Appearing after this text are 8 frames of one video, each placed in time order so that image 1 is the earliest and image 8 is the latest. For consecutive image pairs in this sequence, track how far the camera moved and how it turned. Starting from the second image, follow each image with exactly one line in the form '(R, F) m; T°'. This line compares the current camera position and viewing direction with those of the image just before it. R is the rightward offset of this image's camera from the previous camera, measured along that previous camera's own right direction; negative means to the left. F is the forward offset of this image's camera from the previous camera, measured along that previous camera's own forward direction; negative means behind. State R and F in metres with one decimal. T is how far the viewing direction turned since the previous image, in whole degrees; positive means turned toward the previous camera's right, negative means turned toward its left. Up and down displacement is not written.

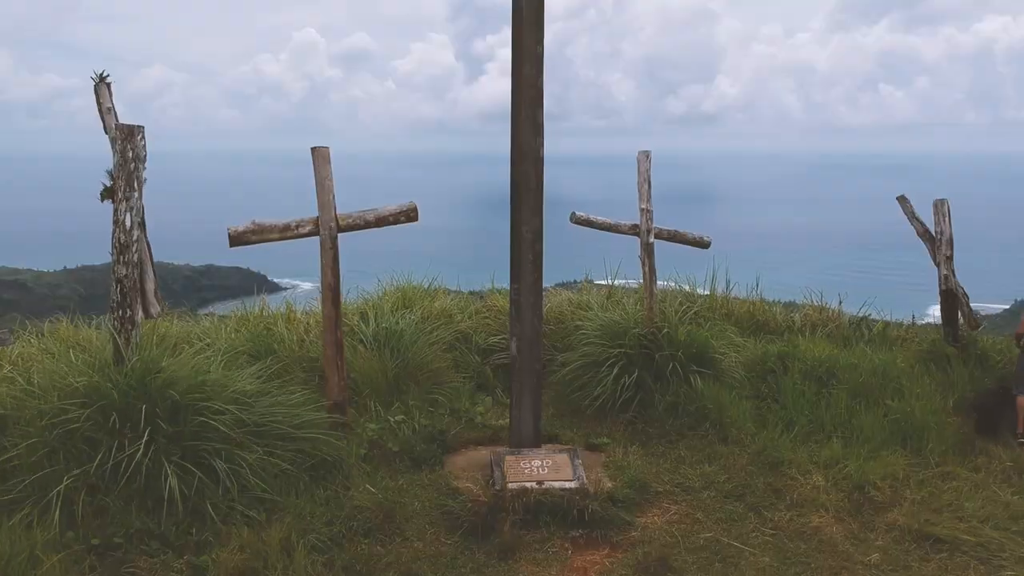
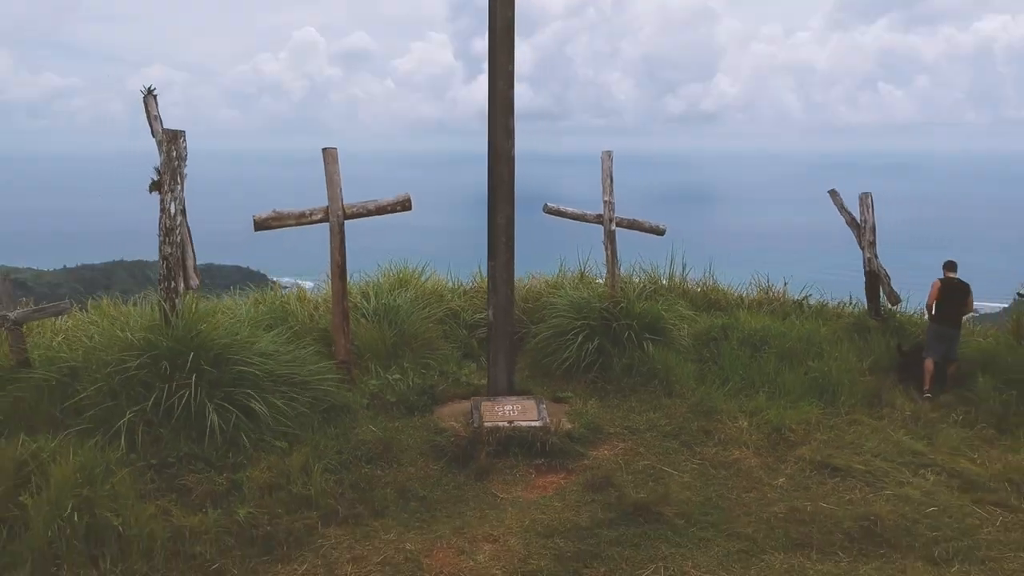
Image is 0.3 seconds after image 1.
(+0.1, -0.5) m; 0°
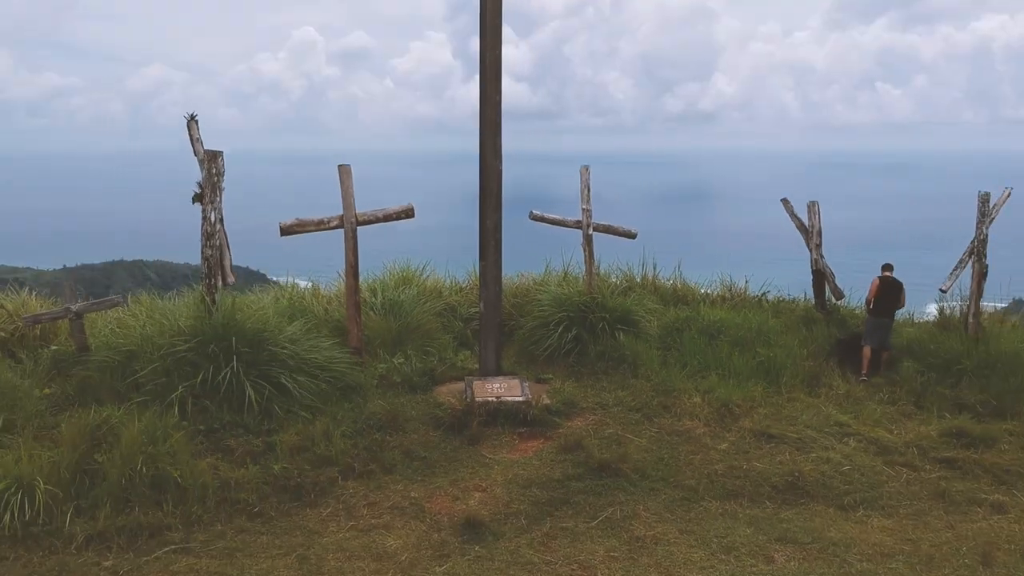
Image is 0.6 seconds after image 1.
(0.0, -0.6) m; 0°
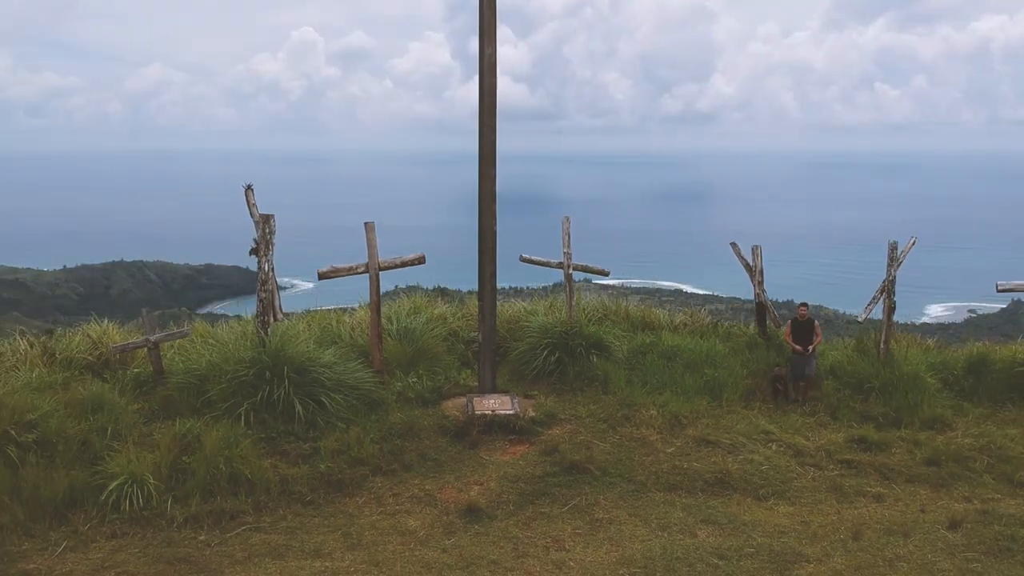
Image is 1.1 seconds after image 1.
(0.0, -0.9) m; 0°
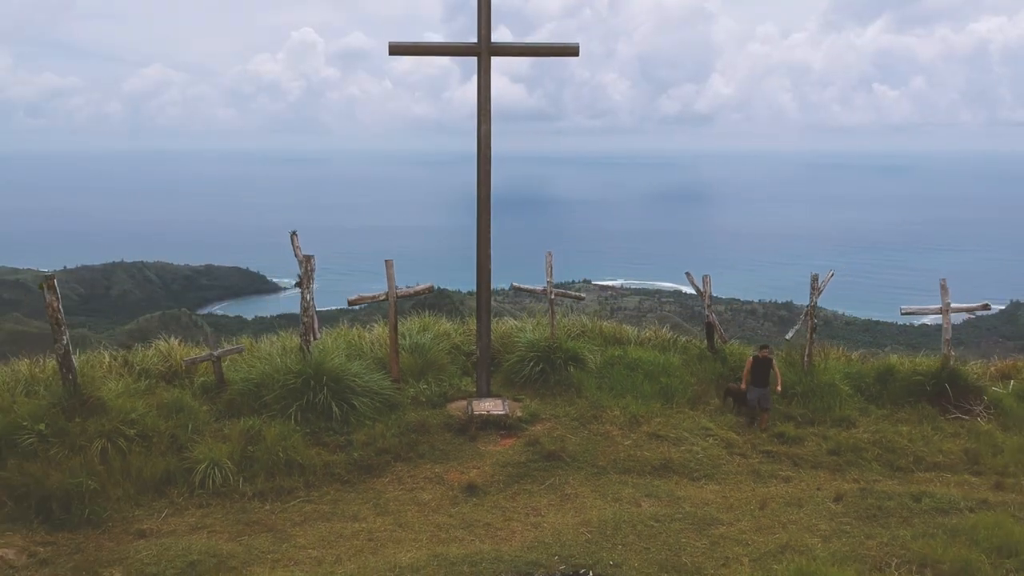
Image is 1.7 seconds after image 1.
(0.0, -1.2) m; 0°
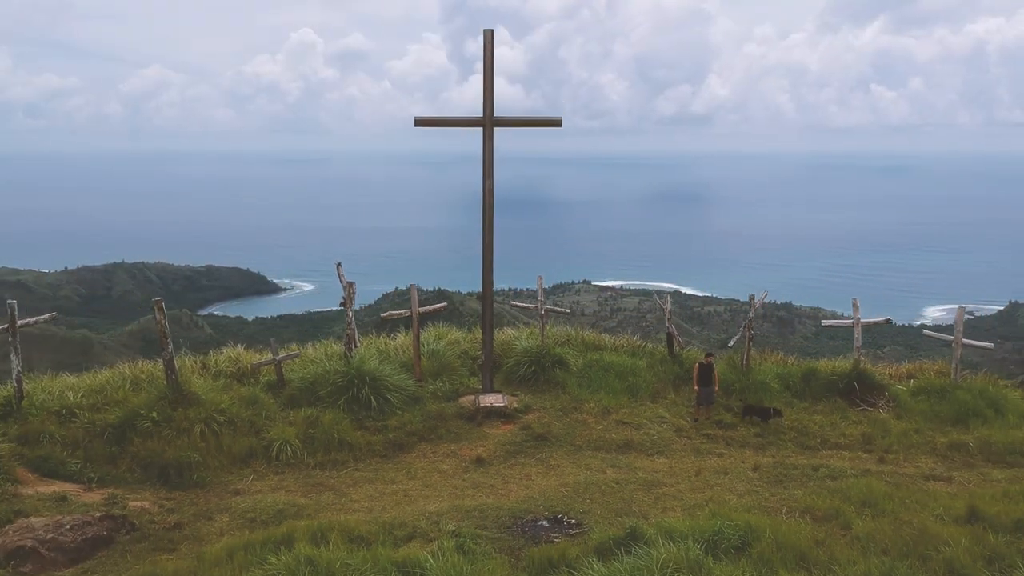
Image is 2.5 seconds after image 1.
(0.0, -1.6) m; 0°
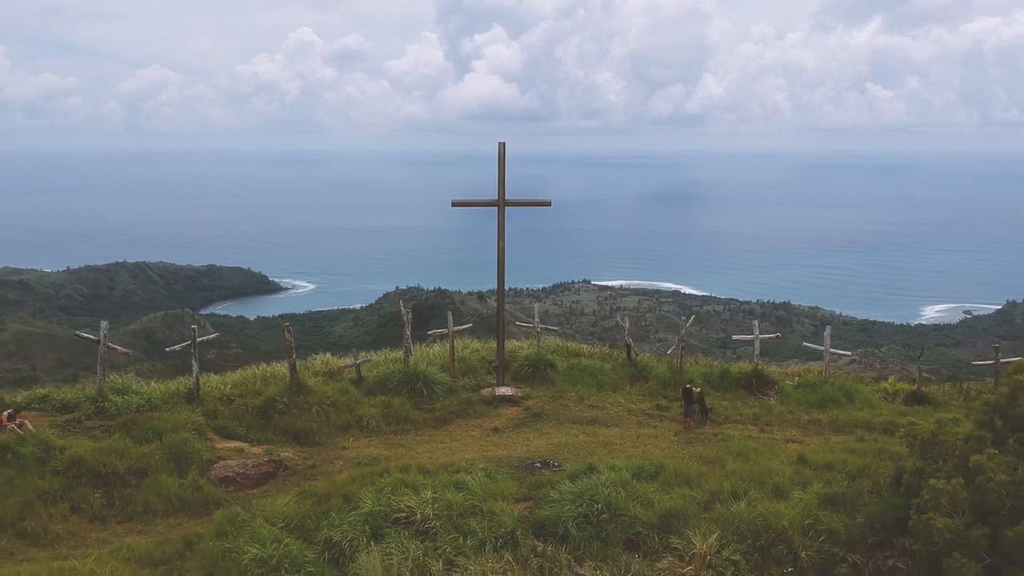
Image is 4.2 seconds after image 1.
(-0.1, -3.4) m; 0°
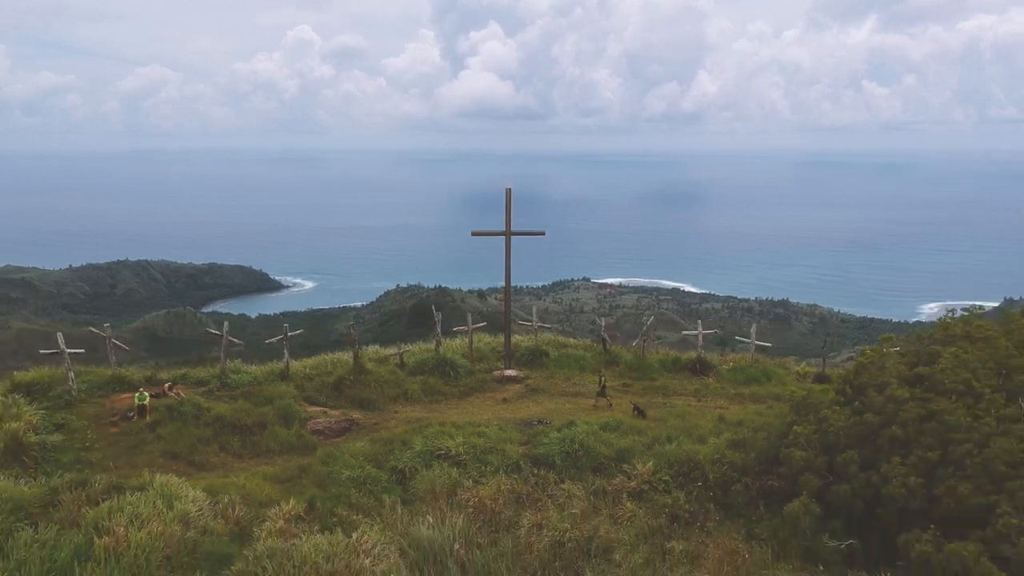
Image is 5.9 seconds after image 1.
(-0.1, -3.7) m; 0°
